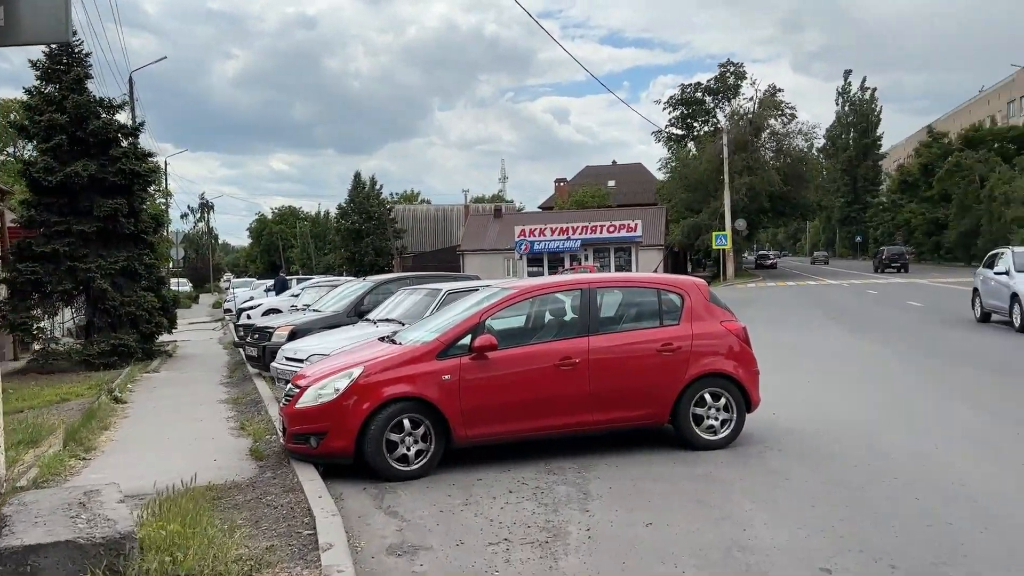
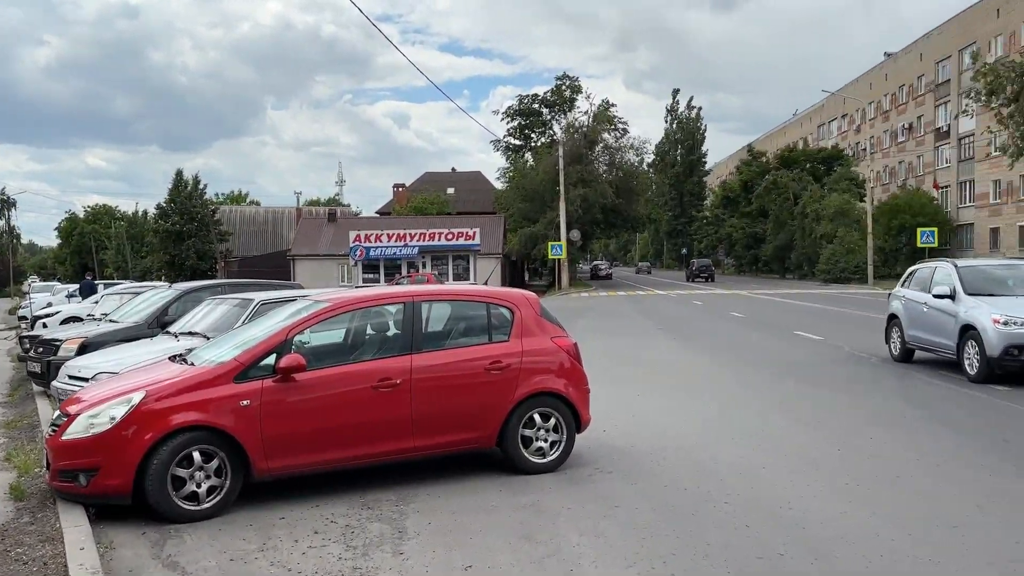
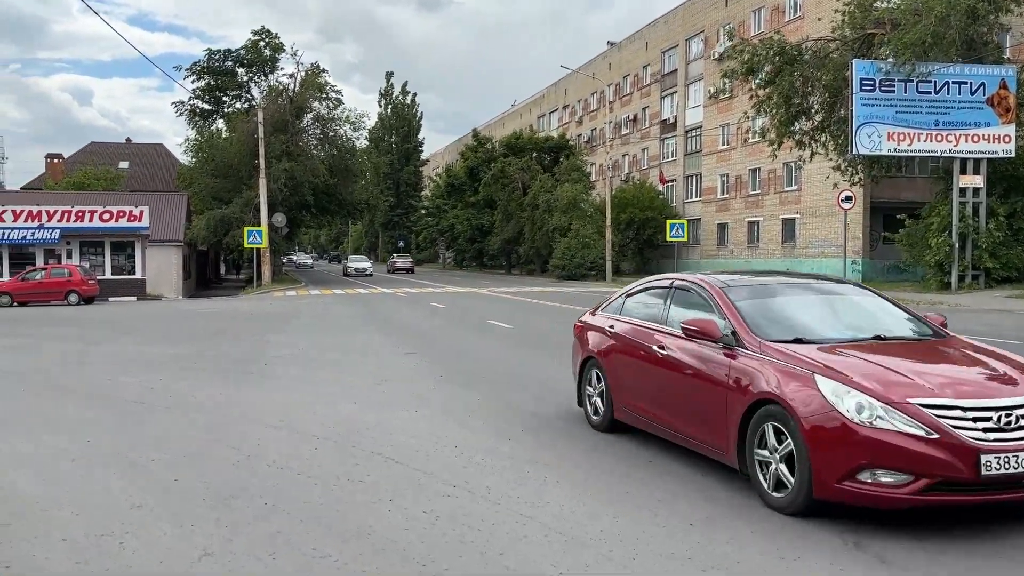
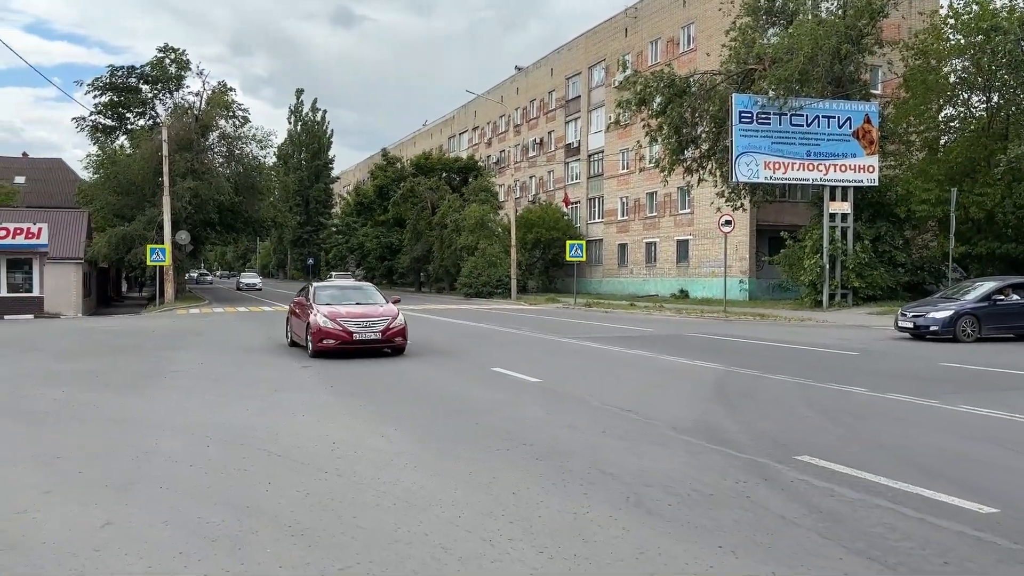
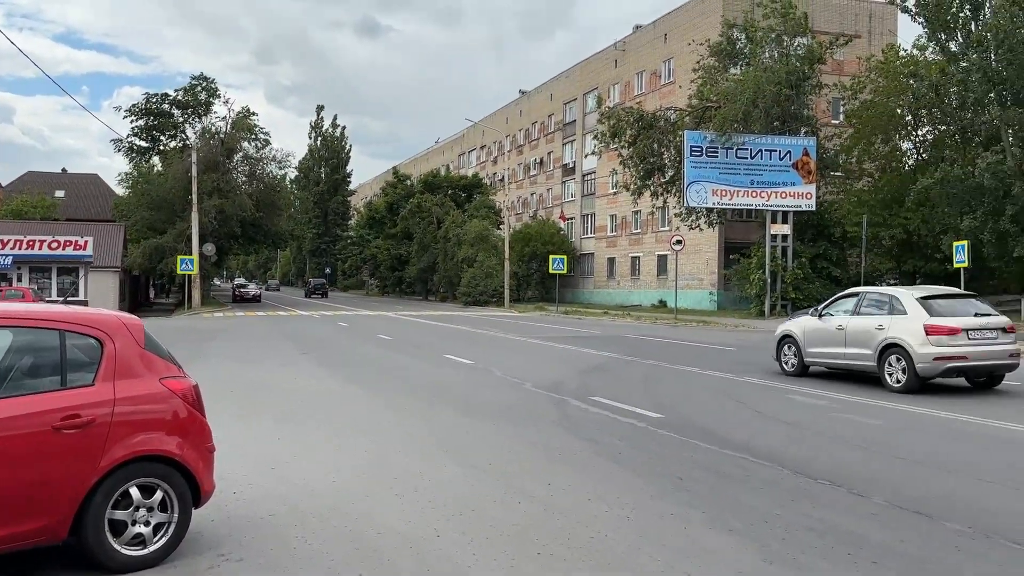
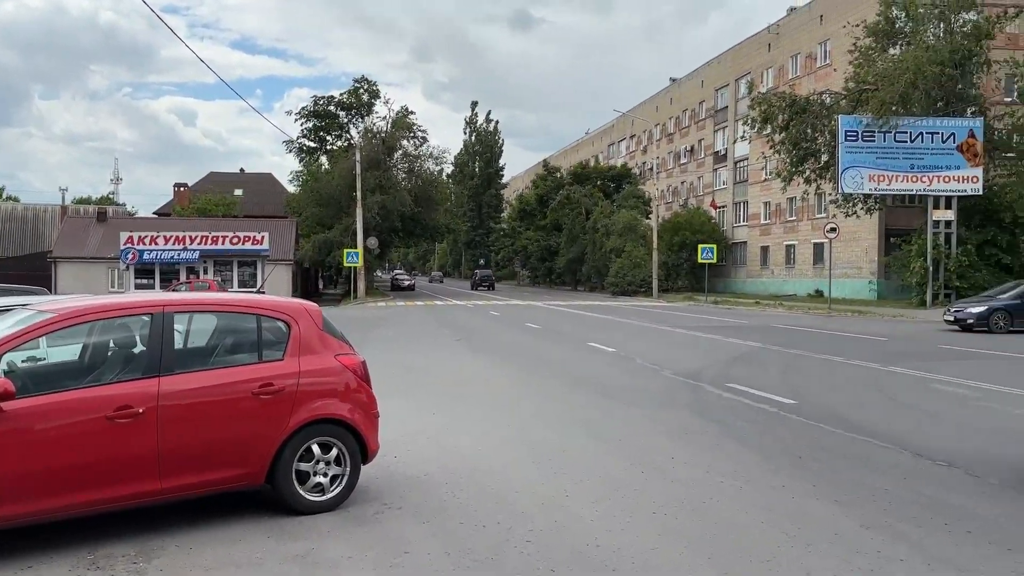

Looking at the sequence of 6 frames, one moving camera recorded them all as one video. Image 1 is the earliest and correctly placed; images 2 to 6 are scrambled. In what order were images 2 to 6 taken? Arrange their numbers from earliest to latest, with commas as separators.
2, 6, 5, 4, 3
